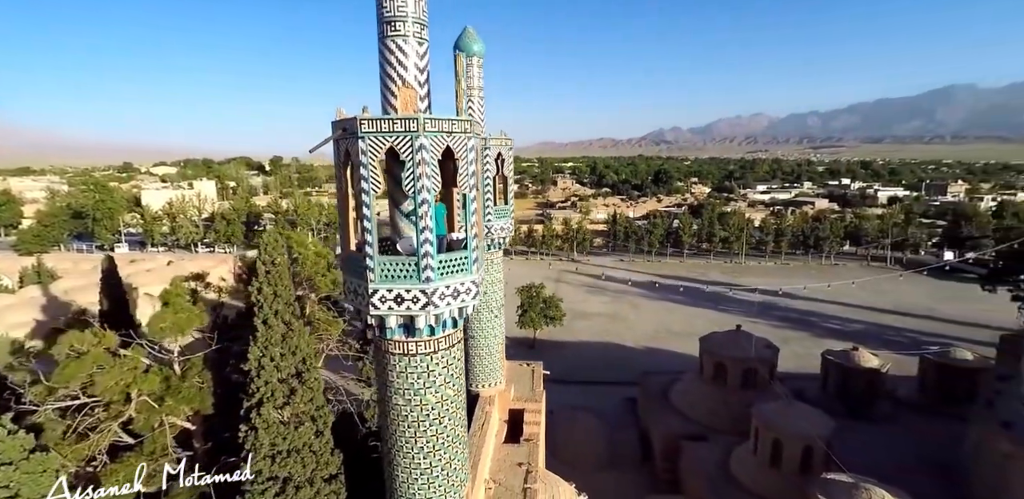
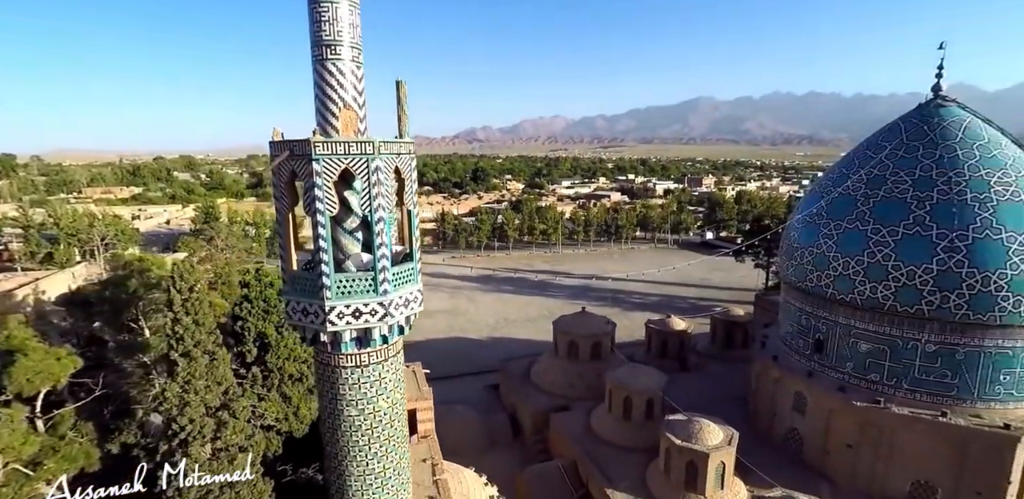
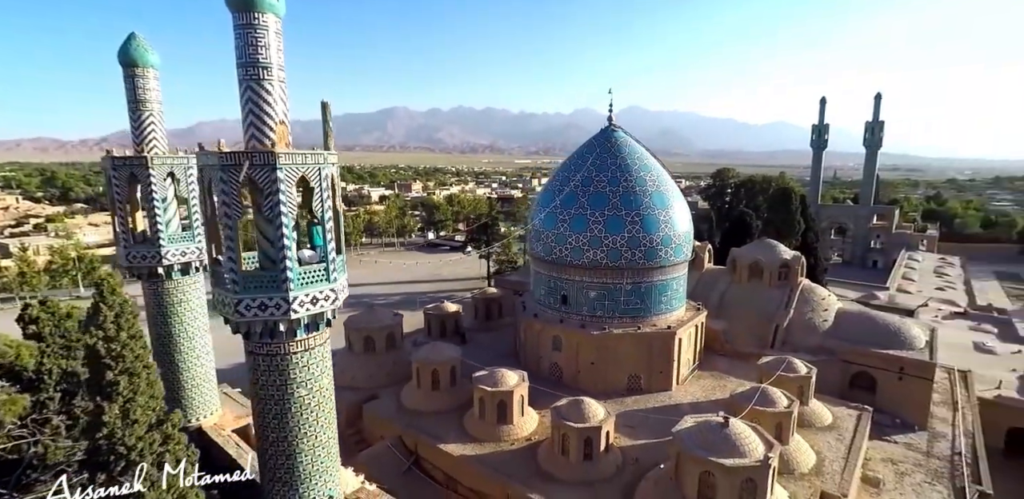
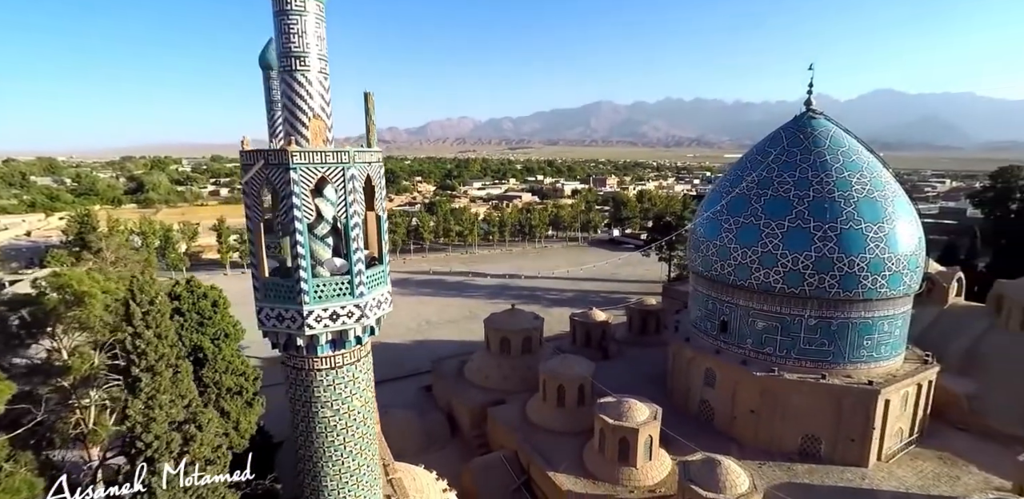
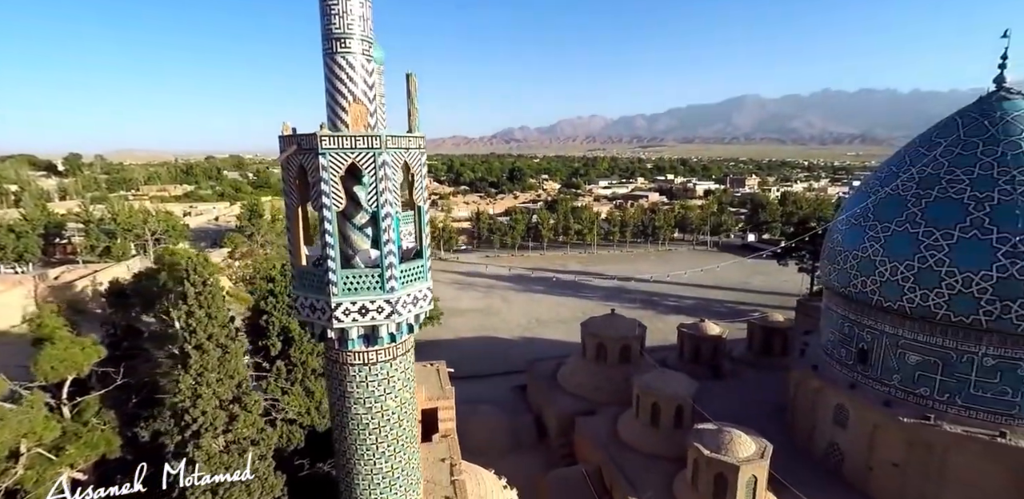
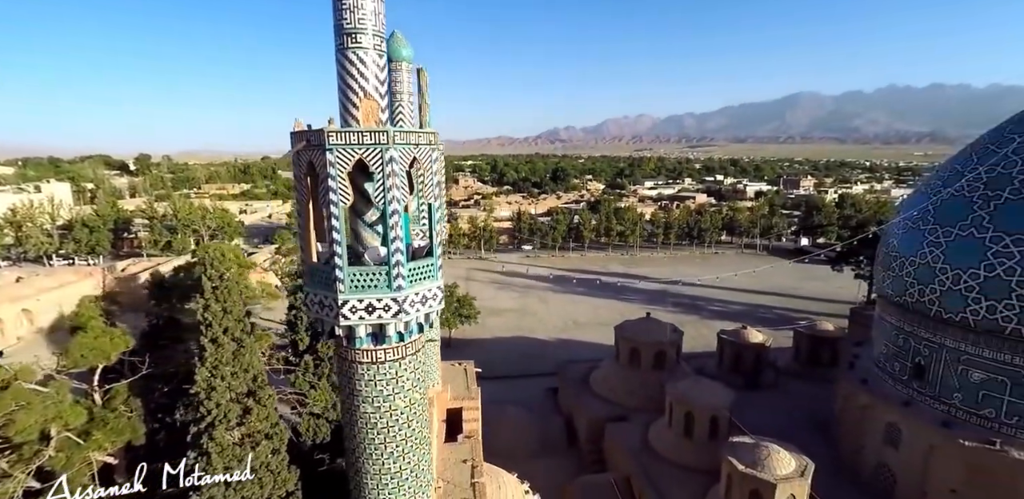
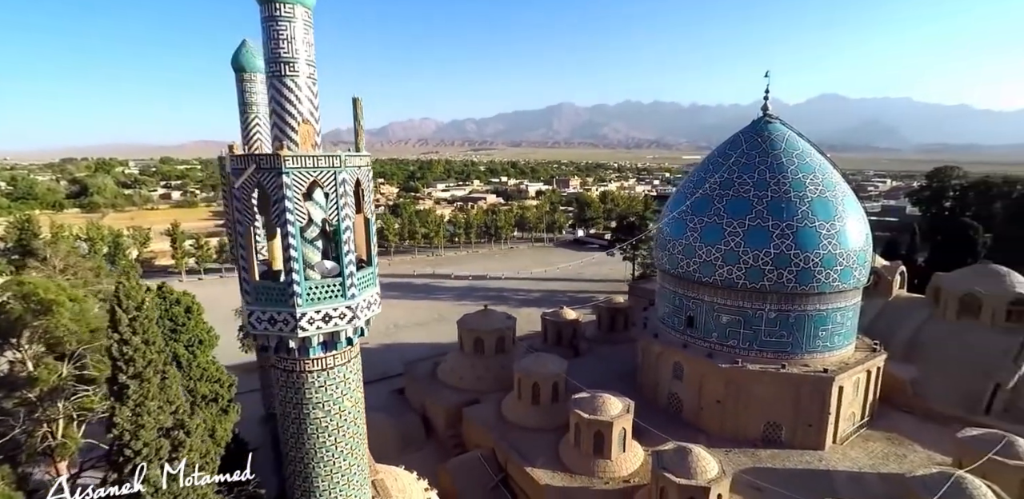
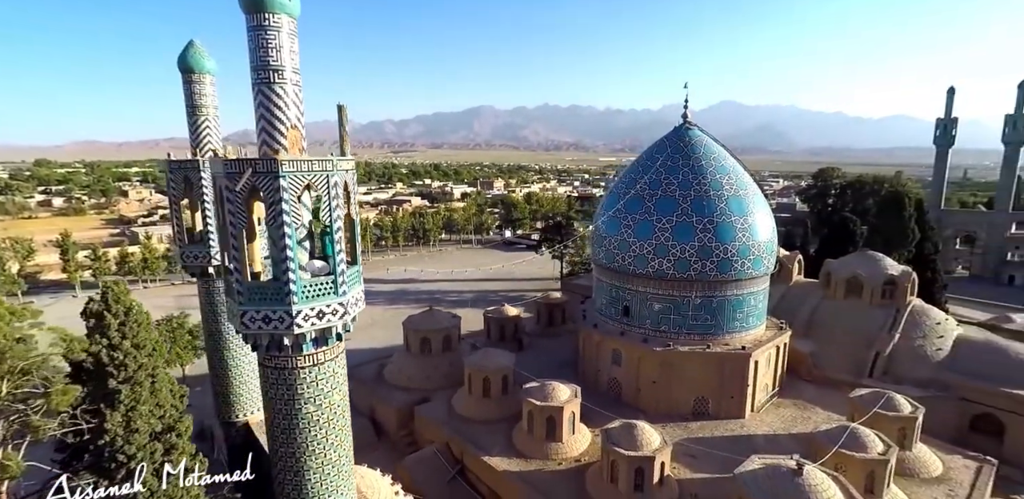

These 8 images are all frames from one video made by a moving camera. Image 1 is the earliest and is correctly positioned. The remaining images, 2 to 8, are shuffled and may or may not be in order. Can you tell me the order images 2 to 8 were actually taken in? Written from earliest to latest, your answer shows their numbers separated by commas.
6, 5, 2, 4, 7, 8, 3
